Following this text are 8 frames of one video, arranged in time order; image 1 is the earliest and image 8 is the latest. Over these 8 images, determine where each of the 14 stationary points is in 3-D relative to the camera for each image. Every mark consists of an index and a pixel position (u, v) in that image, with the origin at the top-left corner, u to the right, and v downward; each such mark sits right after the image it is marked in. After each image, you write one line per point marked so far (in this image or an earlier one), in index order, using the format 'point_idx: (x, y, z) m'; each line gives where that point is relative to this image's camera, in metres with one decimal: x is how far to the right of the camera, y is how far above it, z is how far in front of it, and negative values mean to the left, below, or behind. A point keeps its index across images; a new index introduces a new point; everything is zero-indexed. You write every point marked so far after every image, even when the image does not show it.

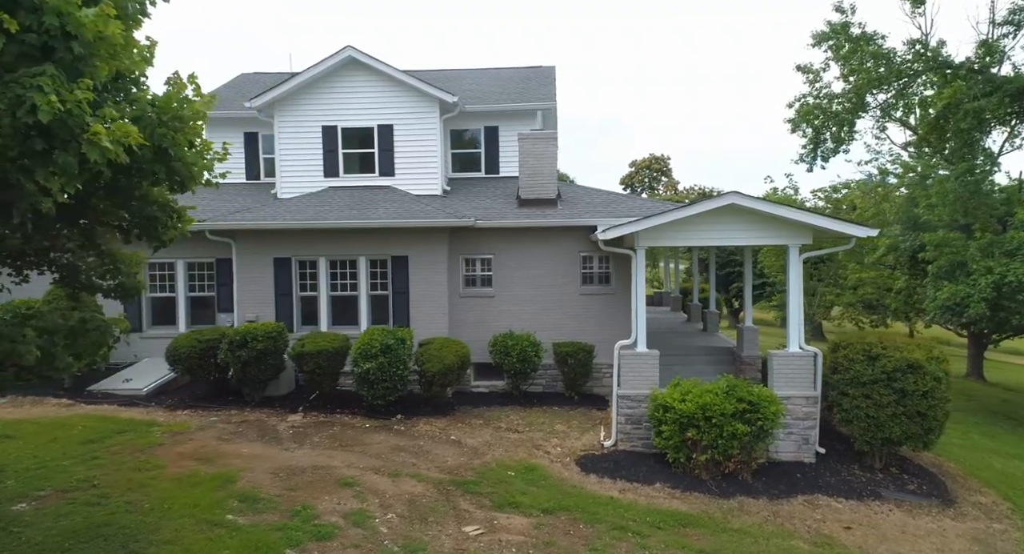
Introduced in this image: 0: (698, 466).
0: (+2.6, -2.7, +9.0) m
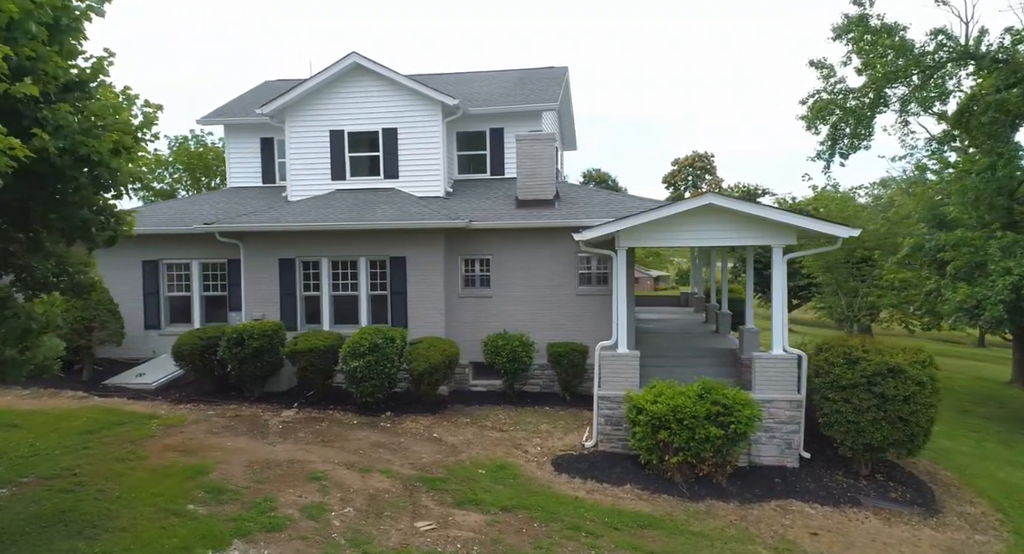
0: (+2.2, -2.7, +8.9) m
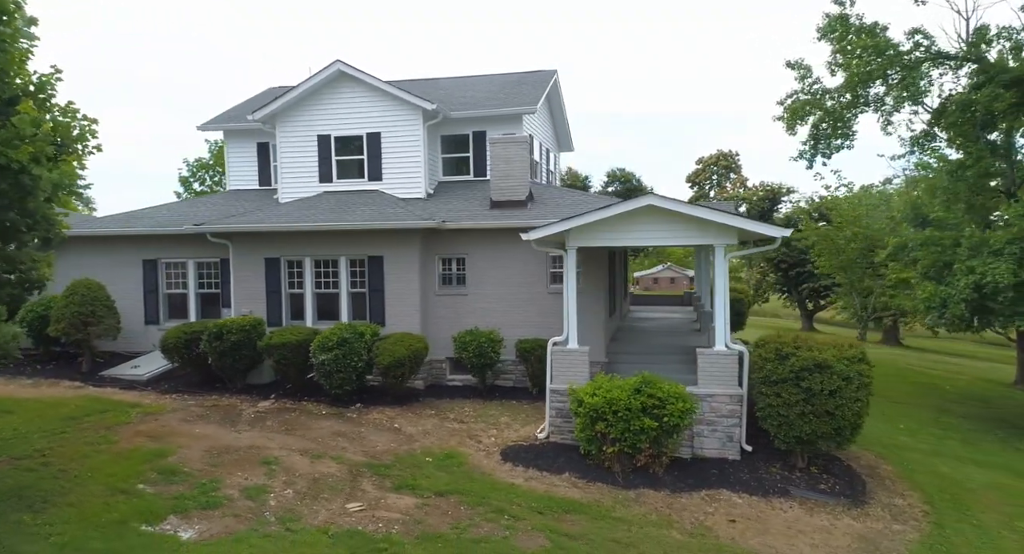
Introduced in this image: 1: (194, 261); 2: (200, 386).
0: (+1.4, -2.6, +9.2) m
1: (-8.3, +0.4, +16.7) m
2: (-6.6, -2.3, +13.4) m
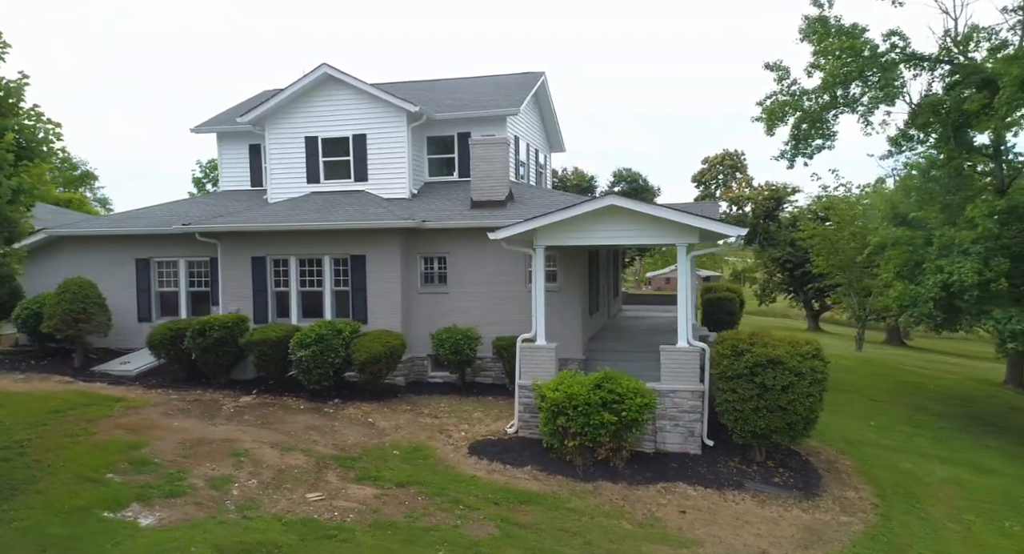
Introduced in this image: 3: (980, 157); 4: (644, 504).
0: (+0.9, -2.6, +9.4) m
1: (-8.8, +0.5, +17.1) m
2: (-7.1, -2.3, +13.8) m
3: (+10.2, +2.6, +13.9) m
4: (+1.7, -3.0, +8.3) m
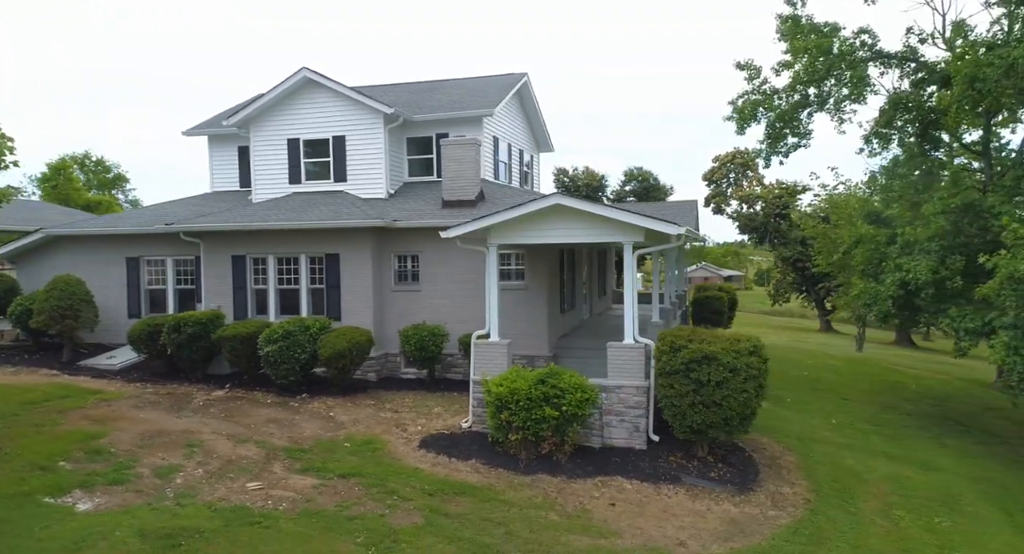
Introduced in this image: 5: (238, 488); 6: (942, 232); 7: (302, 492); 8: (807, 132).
0: (0.0, -2.6, +9.7) m
1: (-9.4, +0.5, +17.5) m
2: (-7.8, -2.2, +14.2) m
3: (+9.5, +2.6, +13.9) m
4: (+0.9, -3.0, +8.5) m
5: (-3.4, -2.7, +8.0) m
6: (+7.8, +0.8, +11.6) m
7: (-2.6, -2.7, +8.0) m
8: (+7.6, +3.8, +16.4) m
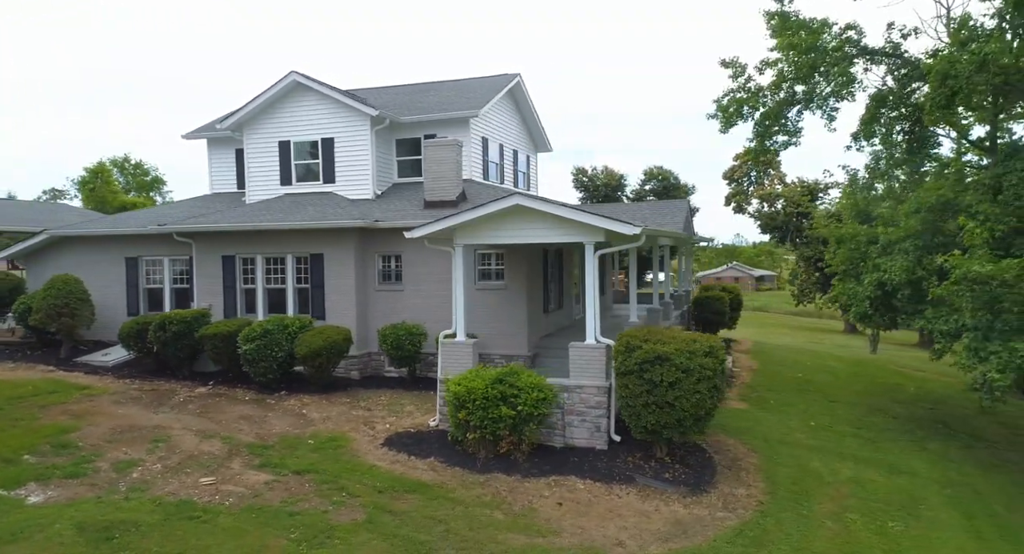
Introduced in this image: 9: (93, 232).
0: (-0.6, -2.6, +9.7) m
1: (-9.7, +0.5, +18.0) m
2: (-8.2, -2.2, +14.5) m
3: (+9.0, +2.6, +13.6) m
4: (+0.2, -3.0, +8.6) m
5: (-4.1, -2.7, +8.2) m
6: (+7.2, +0.8, +11.3) m
7: (-3.3, -2.7, +8.2) m
8: (+7.2, +3.8, +16.2) m
9: (-11.9, +1.3, +18.0) m
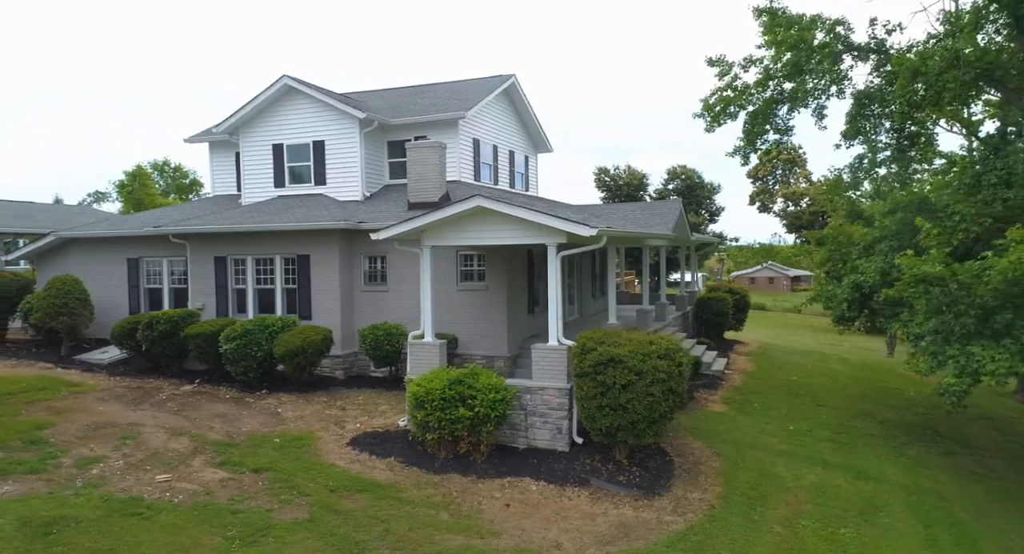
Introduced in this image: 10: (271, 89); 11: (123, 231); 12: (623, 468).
0: (-1.2, -2.6, +9.8) m
1: (-10.0, +0.5, +18.4) m
2: (-8.7, -2.2, +14.9) m
3: (+8.6, +2.6, +13.2) m
4: (-0.5, -3.0, +8.6) m
5: (-4.8, -2.7, +8.4) m
6: (+6.7, +0.8, +11.1) m
7: (-4.0, -2.7, +8.4) m
8: (+6.9, +3.7, +16.0) m
9: (-12.1, +1.3, +18.5) m
10: (-6.6, +5.2, +17.3) m
11: (-11.1, +1.3, +18.1) m
12: (+1.6, -2.8, +9.3) m
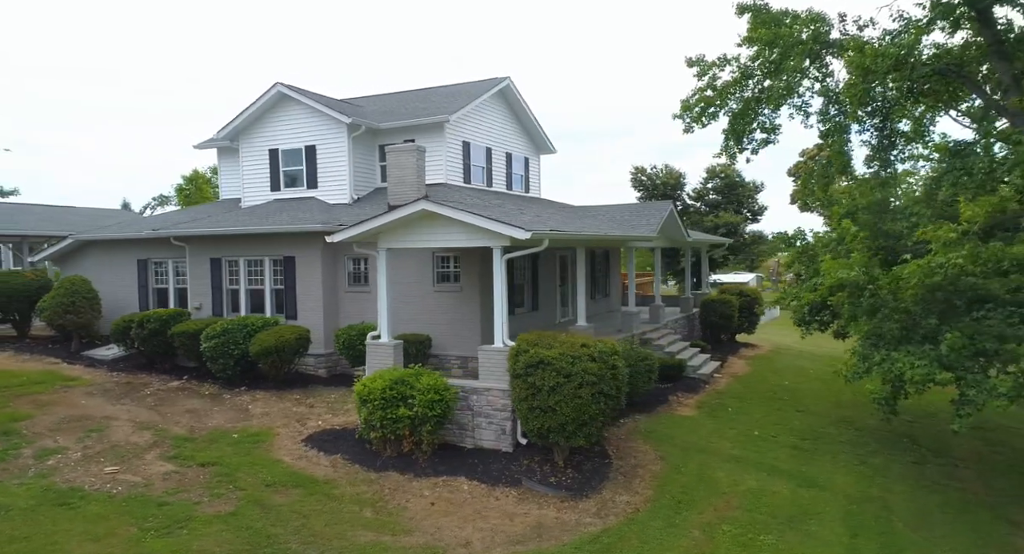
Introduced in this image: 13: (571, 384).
0: (-2.1, -2.6, +10.1) m
1: (-10.3, +0.5, +19.2) m
2: (-9.2, -2.2, +15.6) m
3: (+7.9, +2.6, +12.8) m
4: (-1.5, -3.0, +8.8) m
5: (-5.8, -2.7, +8.9) m
6: (+5.8, +0.7, +10.8) m
7: (-5.0, -2.8, +8.8) m
8: (+6.4, +3.7, +15.6) m
9: (-12.4, +1.3, +19.4) m
10: (-7.0, +5.1, +17.9) m
11: (-11.4, +1.3, +18.9) m
12: (+0.7, -2.9, +9.4) m
13: (+0.9, -1.5, +8.8) m
